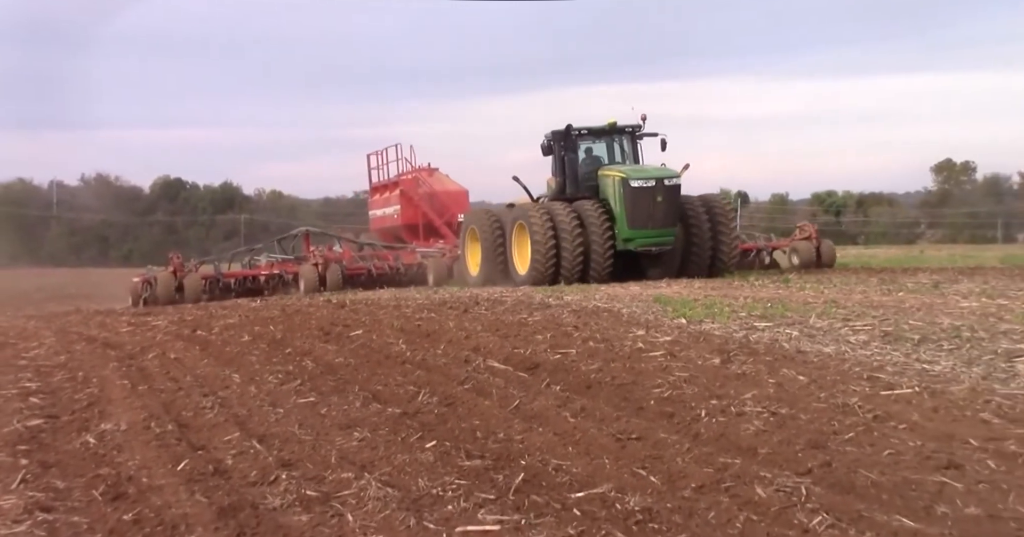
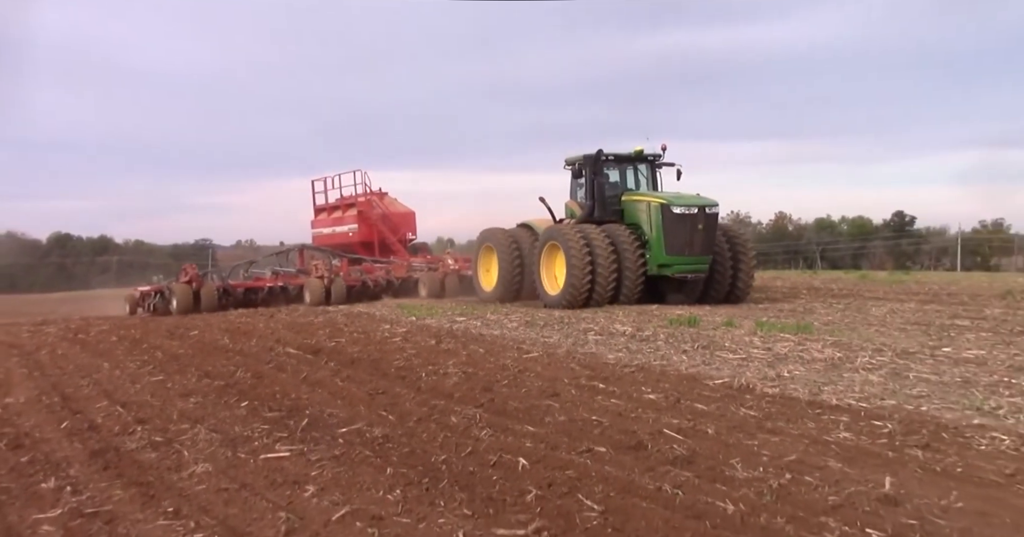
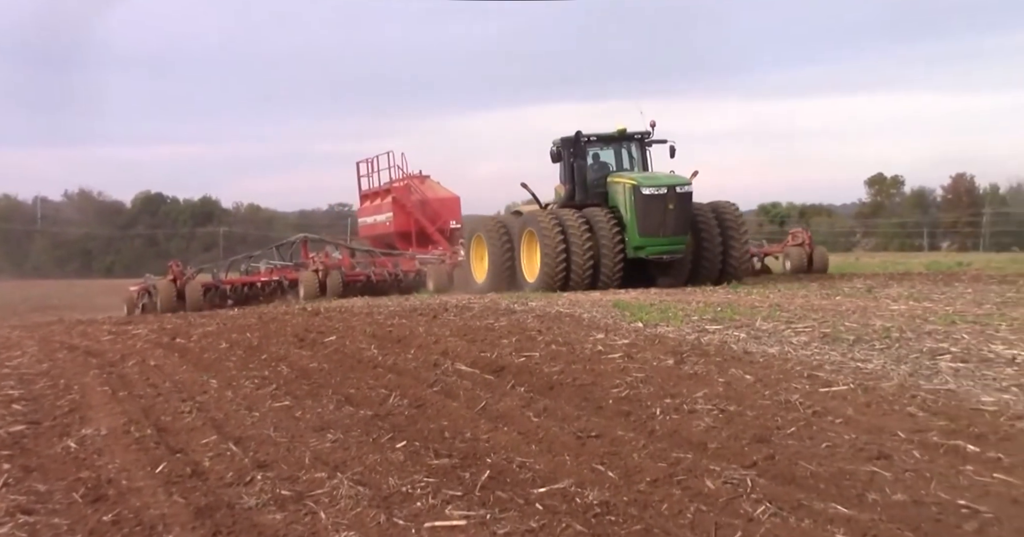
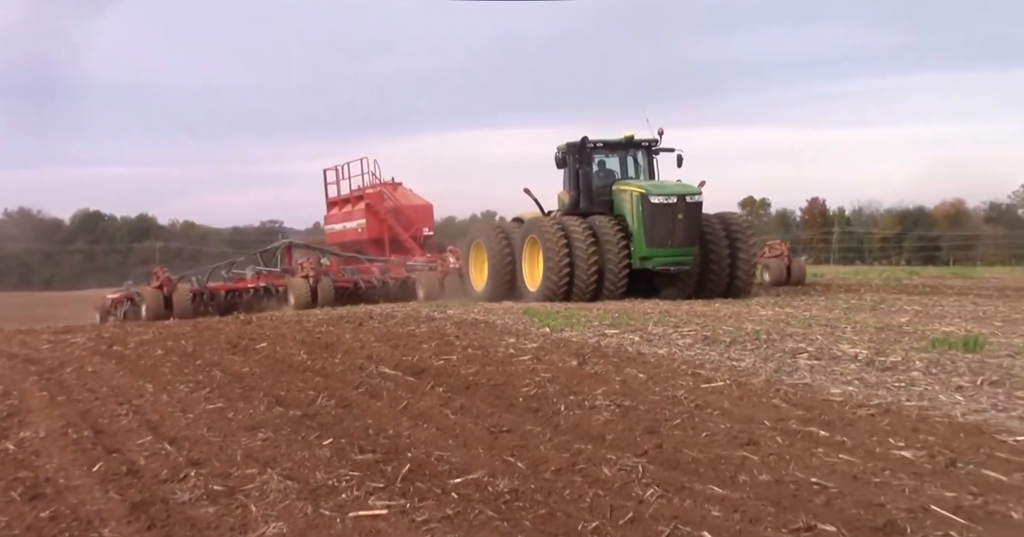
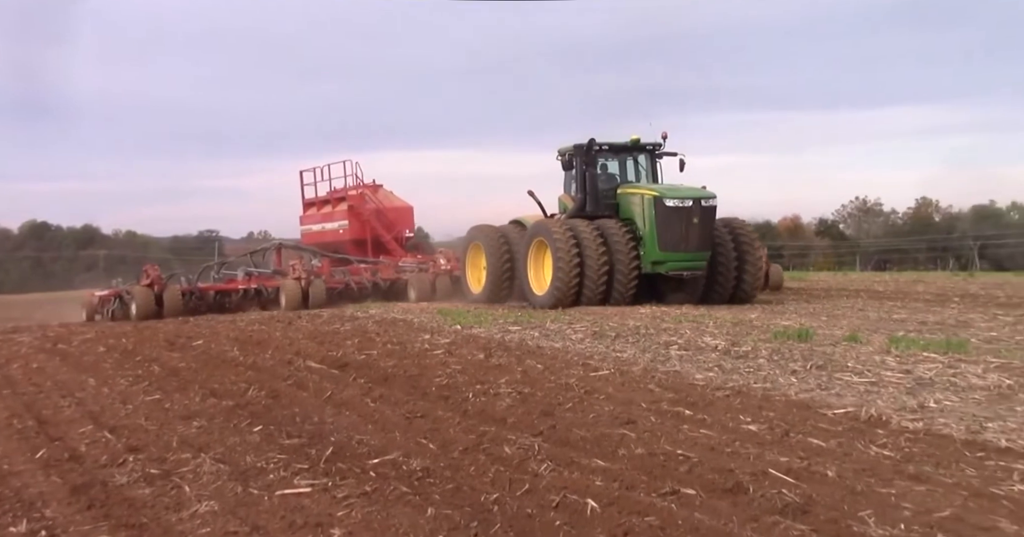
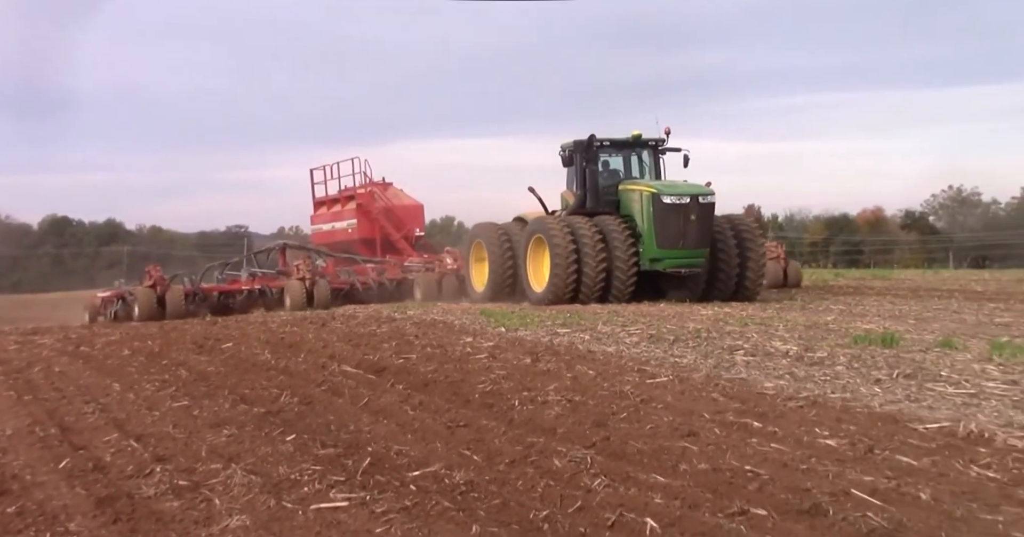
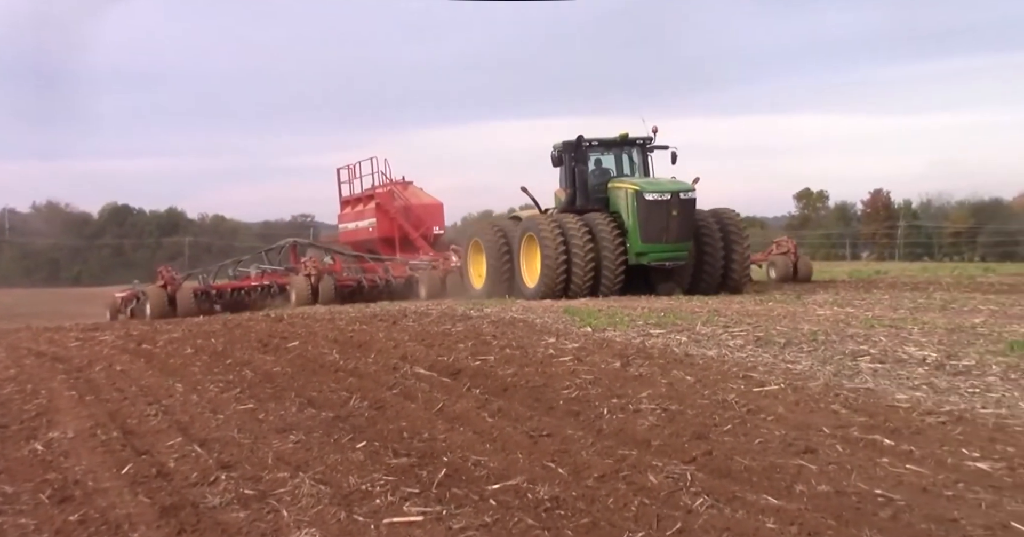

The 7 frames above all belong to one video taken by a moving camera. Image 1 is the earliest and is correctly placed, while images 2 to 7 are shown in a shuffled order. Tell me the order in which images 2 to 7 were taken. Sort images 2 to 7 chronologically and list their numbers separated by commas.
3, 7, 4, 6, 5, 2
